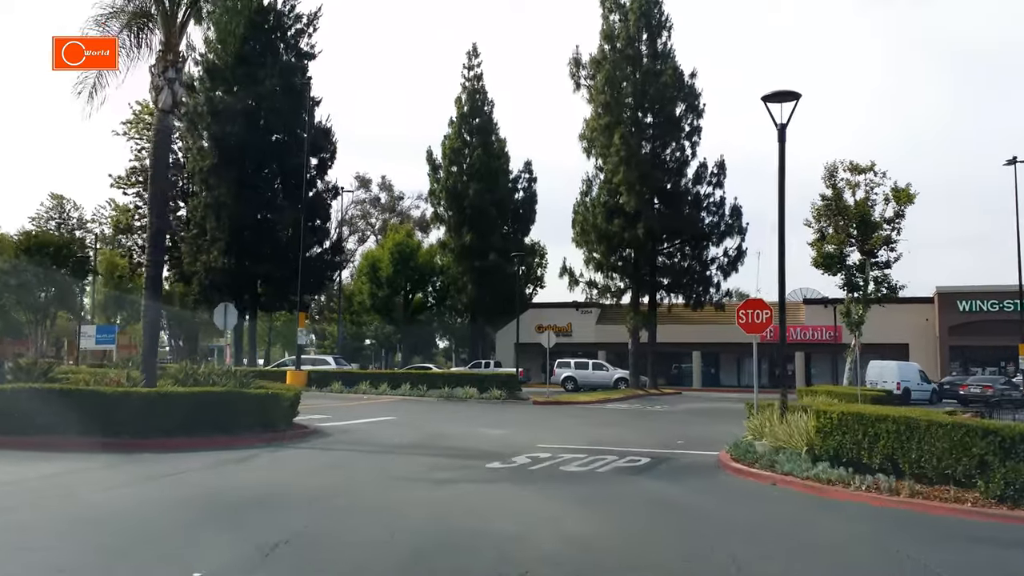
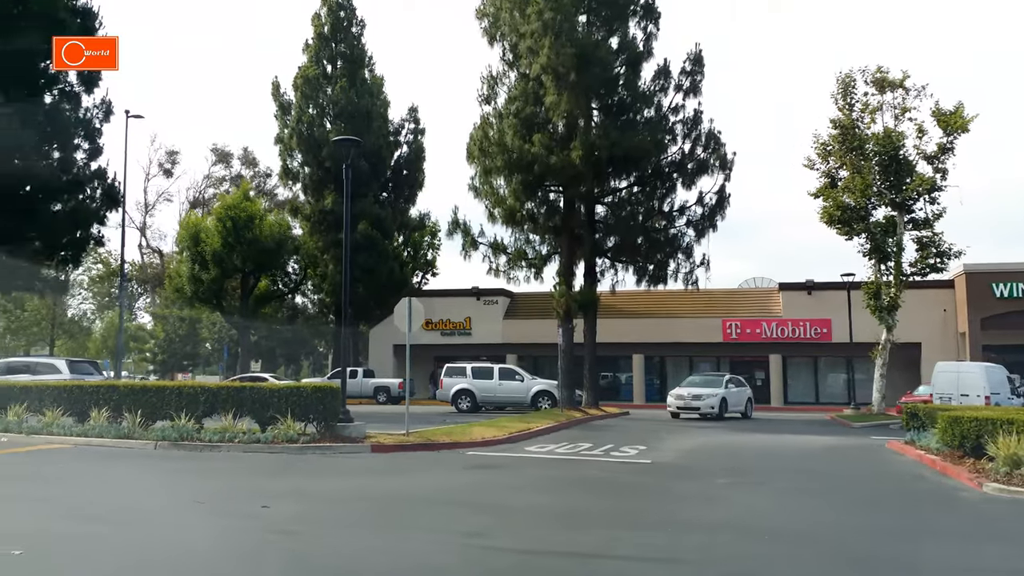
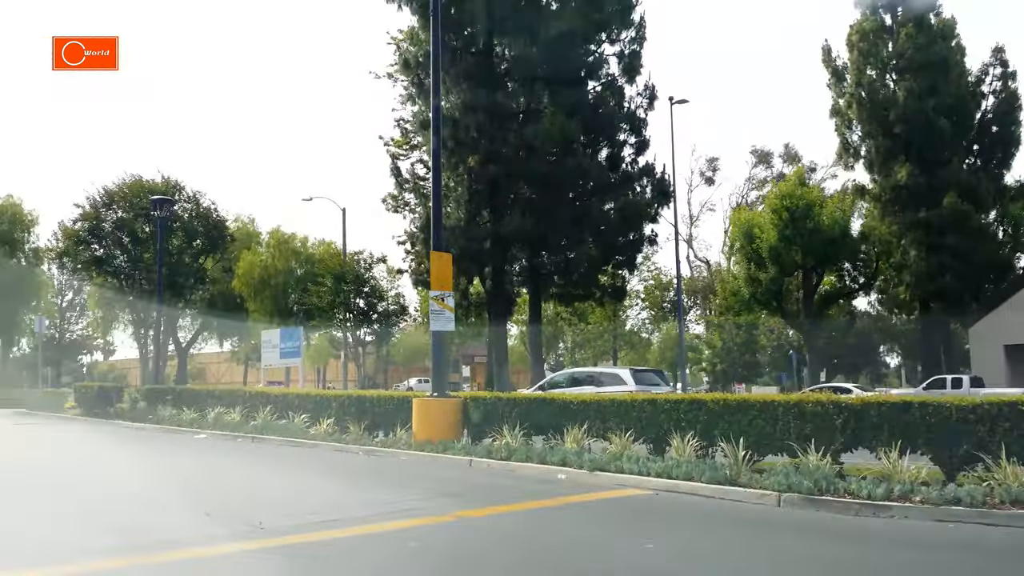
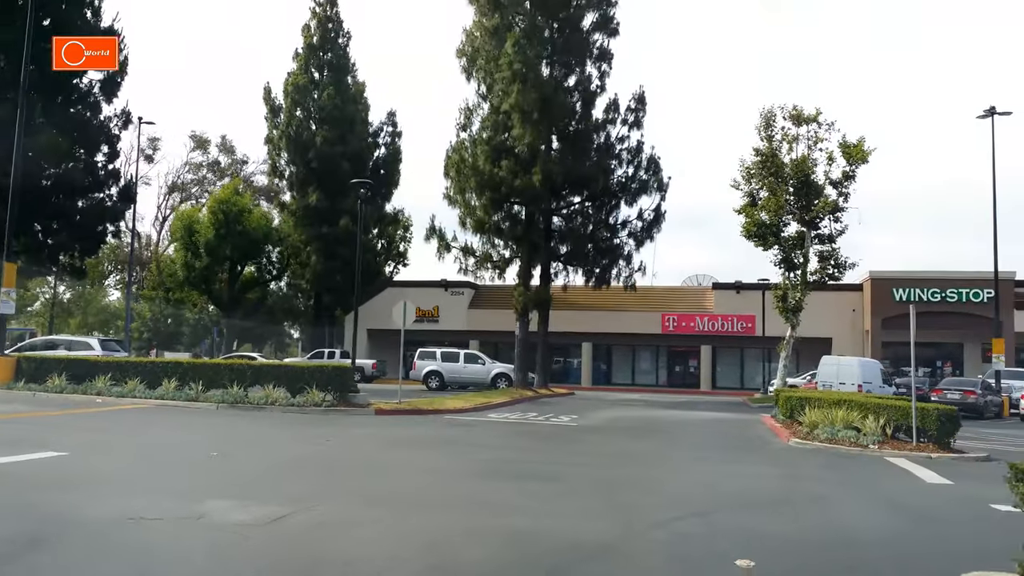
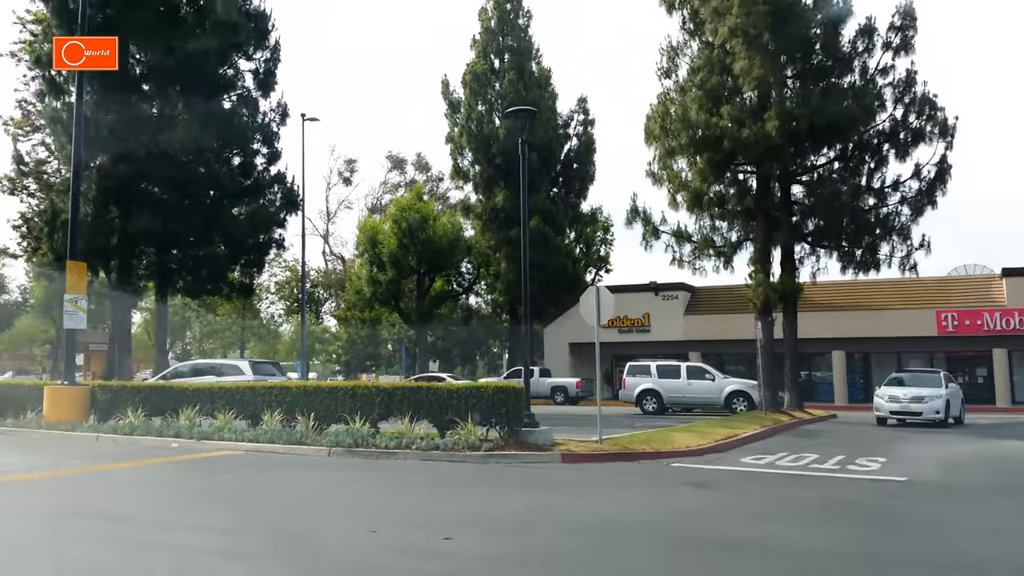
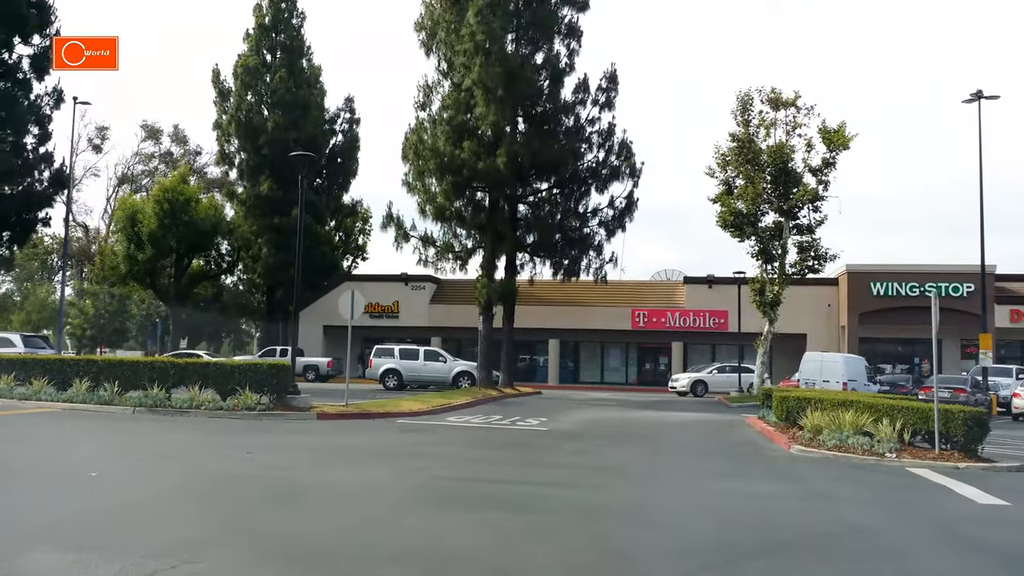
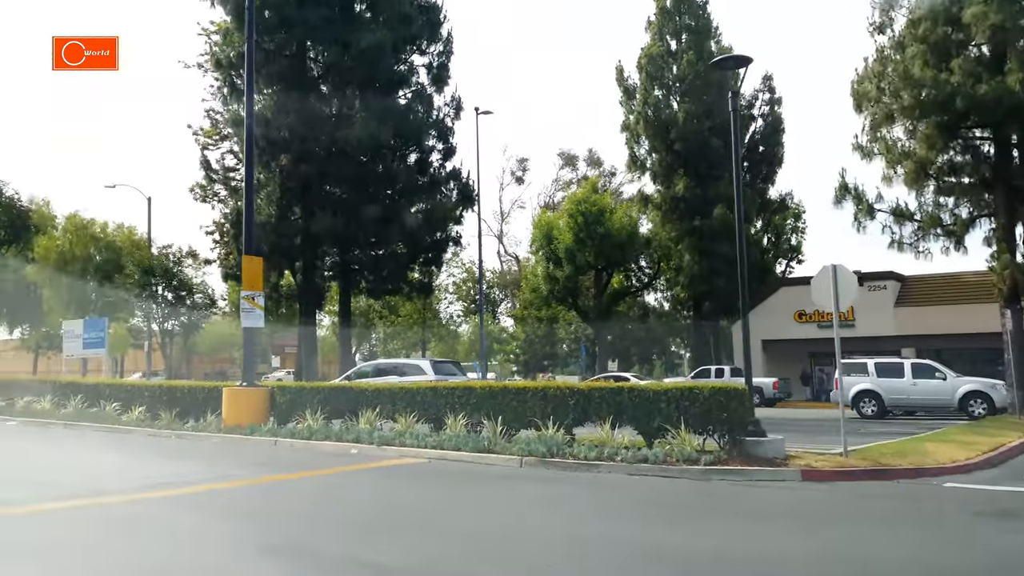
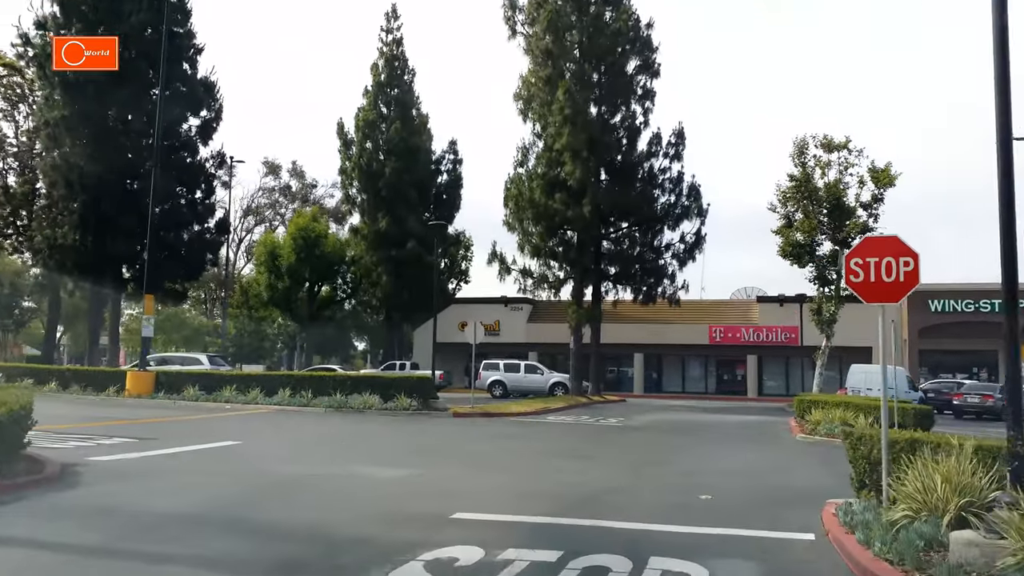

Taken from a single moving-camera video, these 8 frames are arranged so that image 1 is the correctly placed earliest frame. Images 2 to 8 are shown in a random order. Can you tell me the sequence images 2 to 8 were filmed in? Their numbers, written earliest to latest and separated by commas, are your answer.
8, 4, 6, 2, 5, 7, 3
